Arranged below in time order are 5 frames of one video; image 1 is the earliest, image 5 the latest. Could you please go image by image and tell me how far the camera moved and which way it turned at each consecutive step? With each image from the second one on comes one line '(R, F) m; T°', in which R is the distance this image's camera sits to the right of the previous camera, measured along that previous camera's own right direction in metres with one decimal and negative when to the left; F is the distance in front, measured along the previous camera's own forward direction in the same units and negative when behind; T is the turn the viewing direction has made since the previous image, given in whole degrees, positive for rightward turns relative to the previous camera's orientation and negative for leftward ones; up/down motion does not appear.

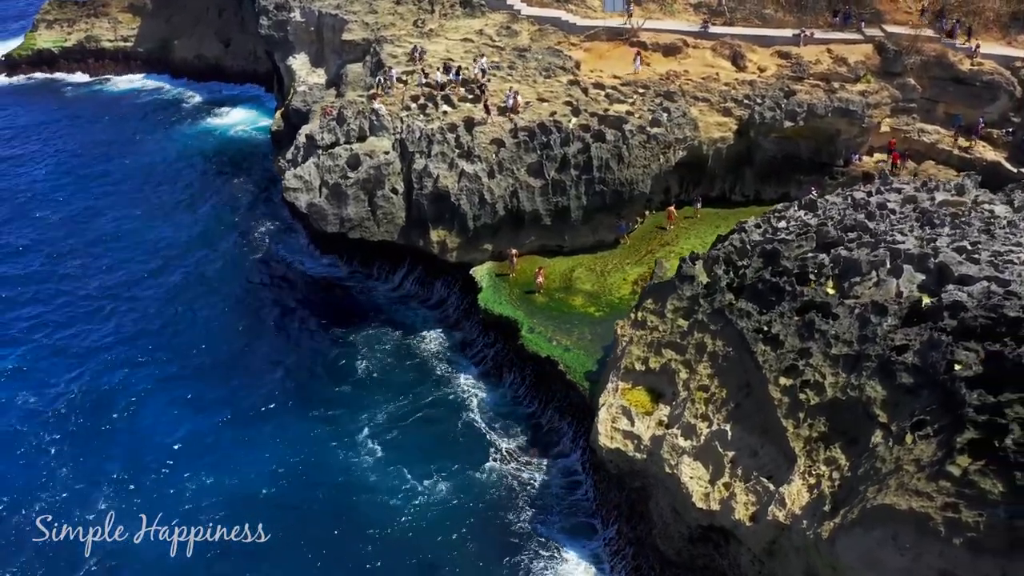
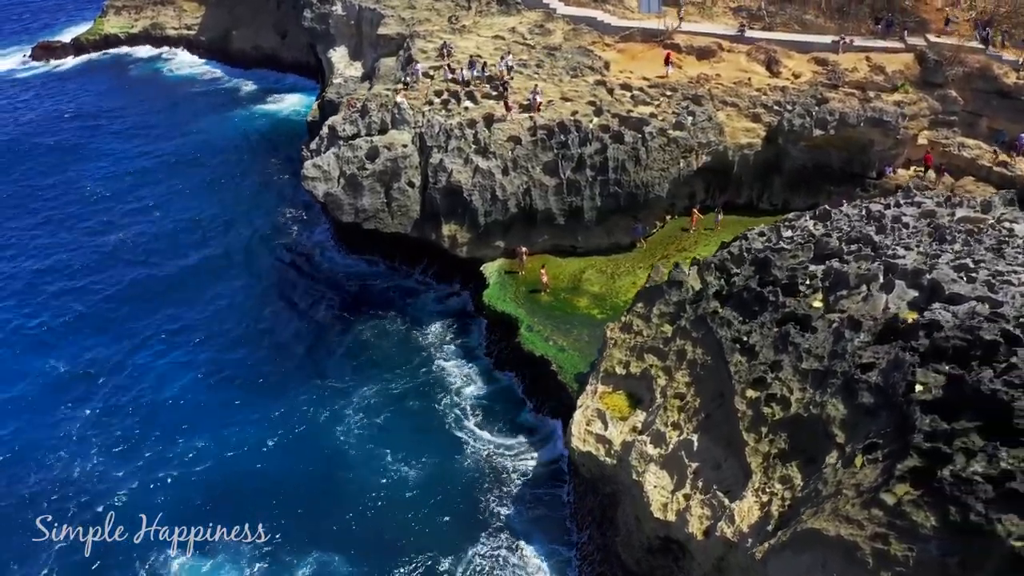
(+2.3, +0.3) m; -4°
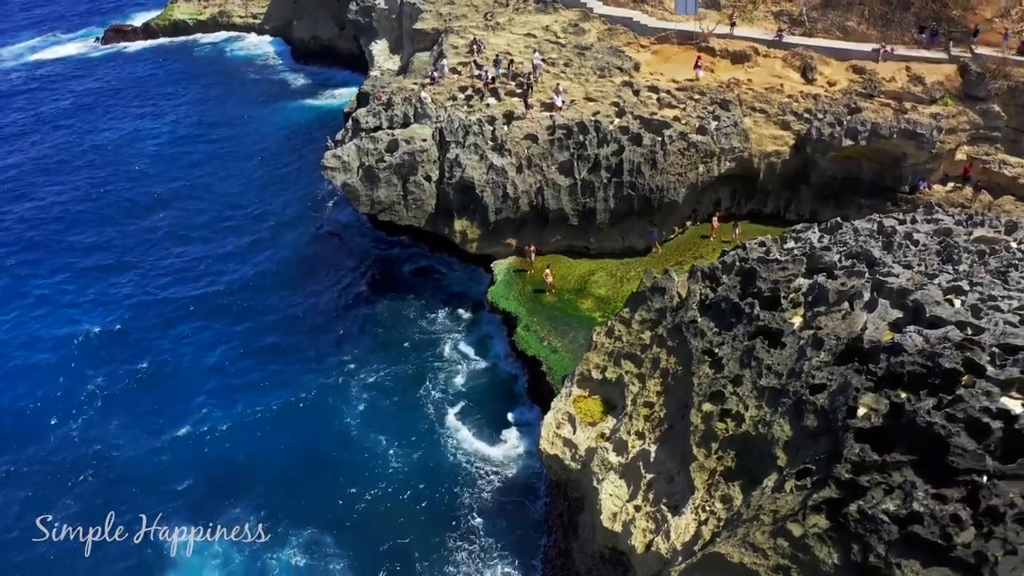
(+2.4, +0.2) m; -4°
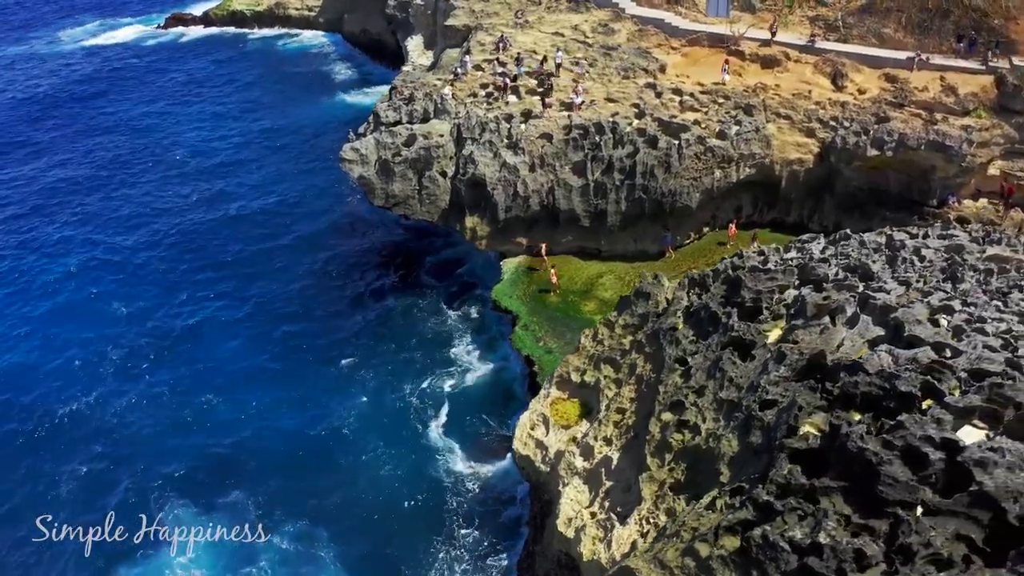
(+2.0, +0.2) m; -4°
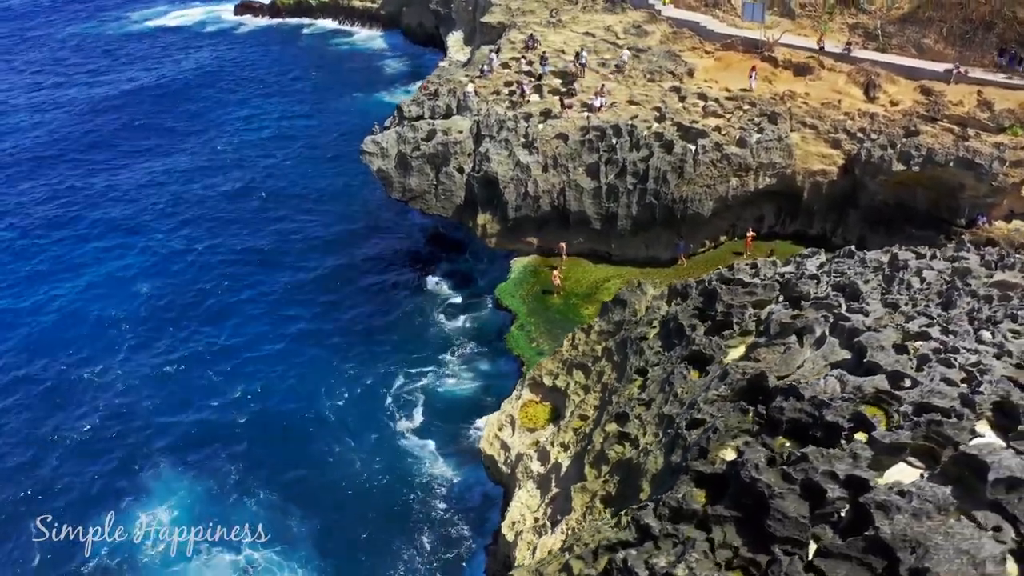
(+2.4, 0.0) m; -4°
